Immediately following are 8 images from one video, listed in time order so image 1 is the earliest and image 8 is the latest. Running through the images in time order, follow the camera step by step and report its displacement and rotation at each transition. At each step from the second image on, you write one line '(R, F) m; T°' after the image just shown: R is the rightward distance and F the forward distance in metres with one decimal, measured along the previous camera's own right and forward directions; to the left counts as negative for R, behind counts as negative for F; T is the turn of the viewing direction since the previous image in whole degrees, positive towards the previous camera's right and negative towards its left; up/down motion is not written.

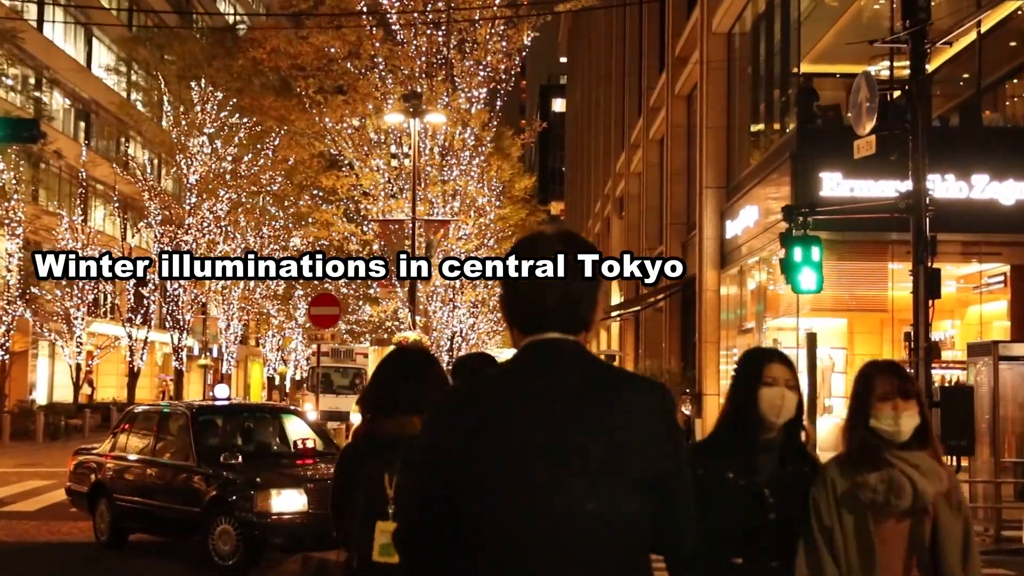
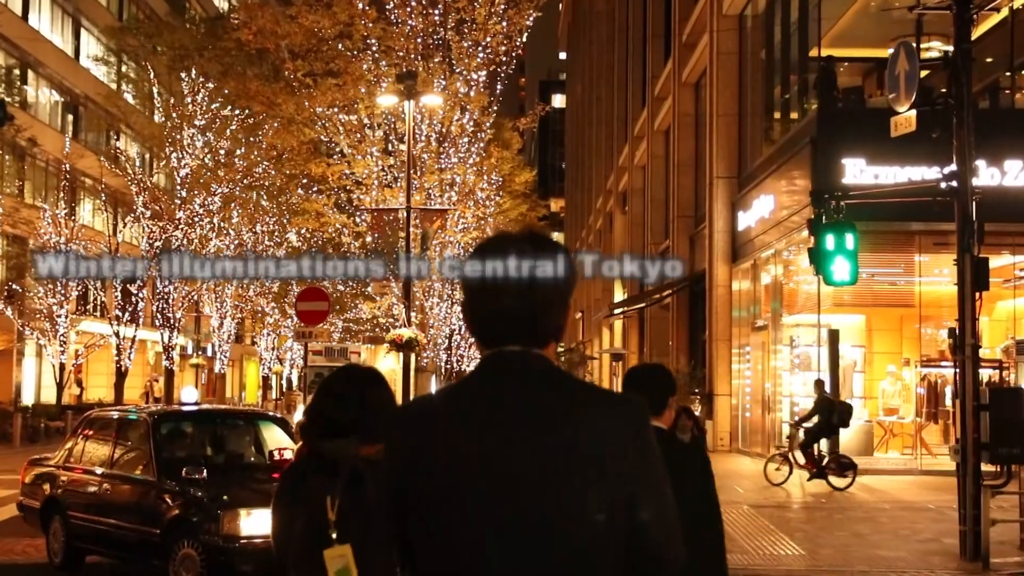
(0.0, +1.4) m; 0°
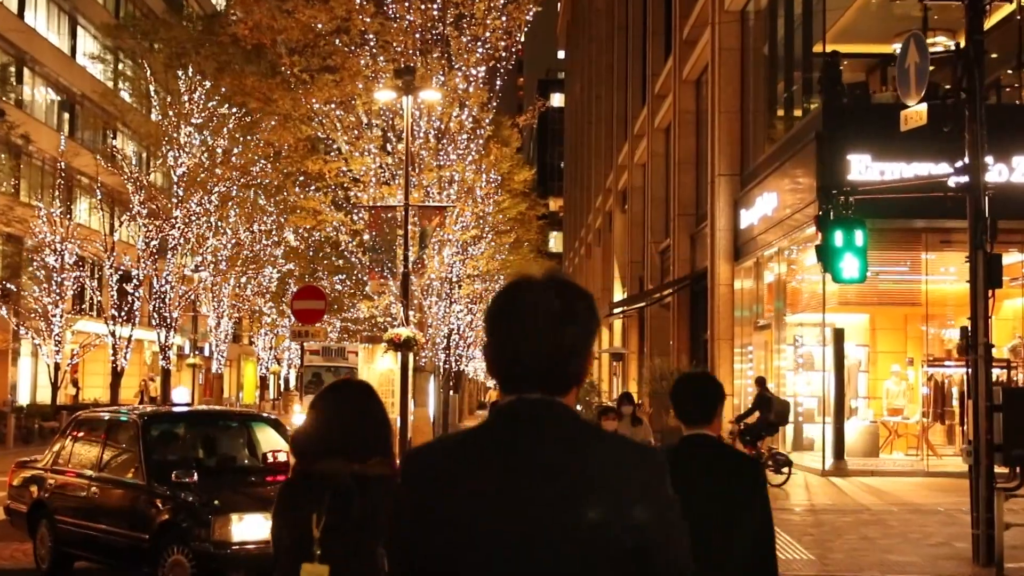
(0.0, +0.3) m; 0°
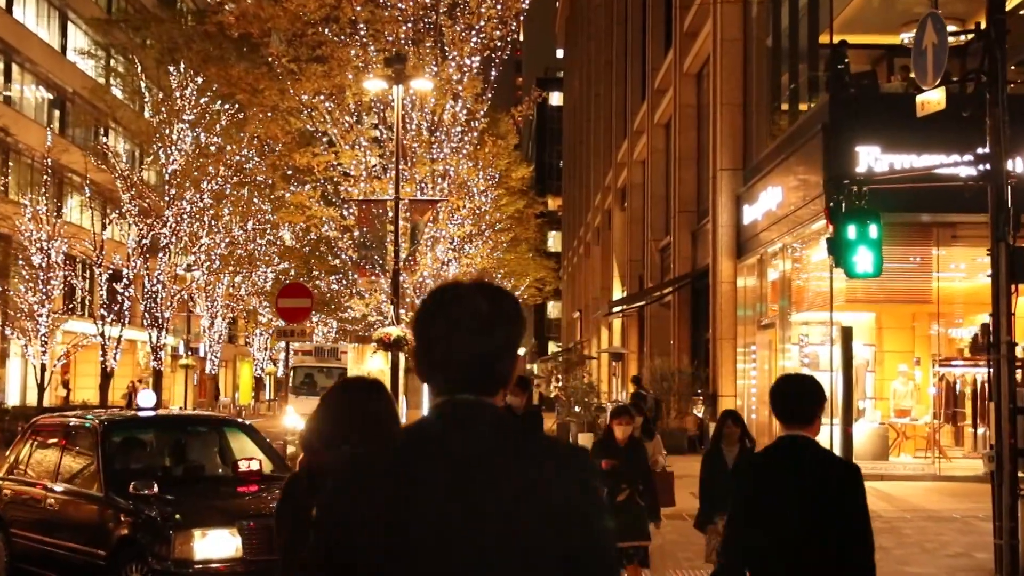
(+0.1, +0.8) m; 0°
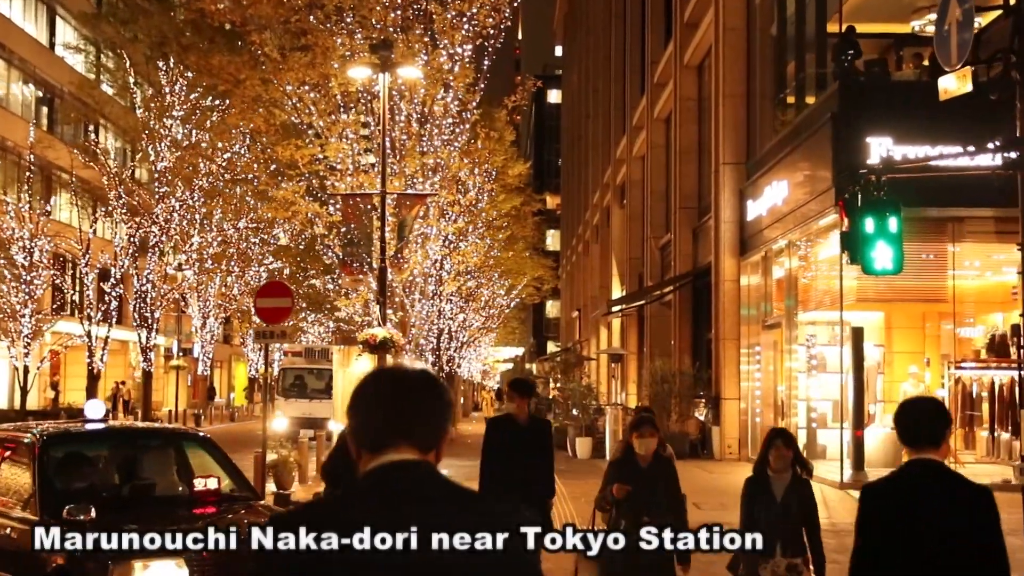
(+0.1, +1.0) m; 0°
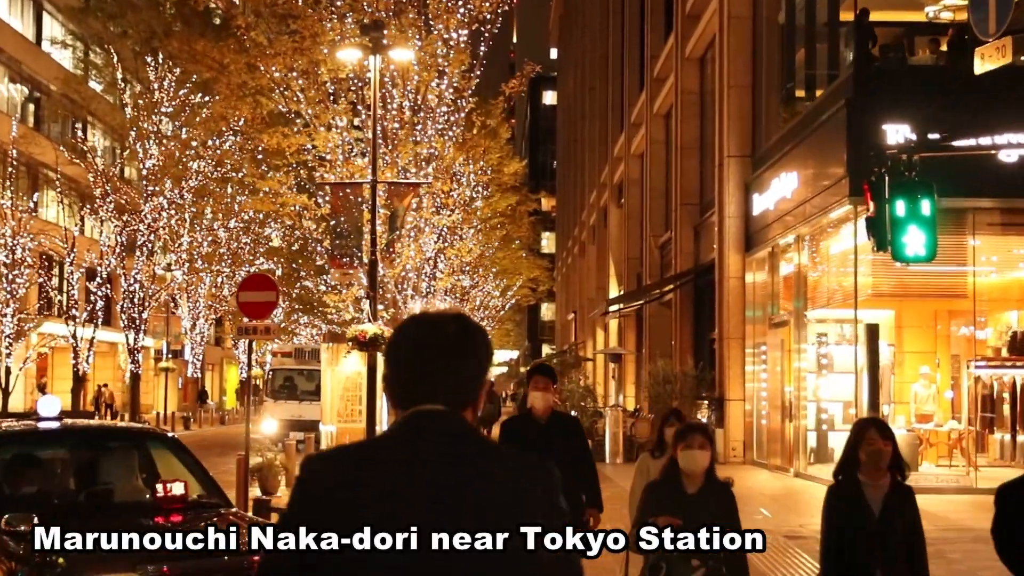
(0.0, +0.9) m; 0°
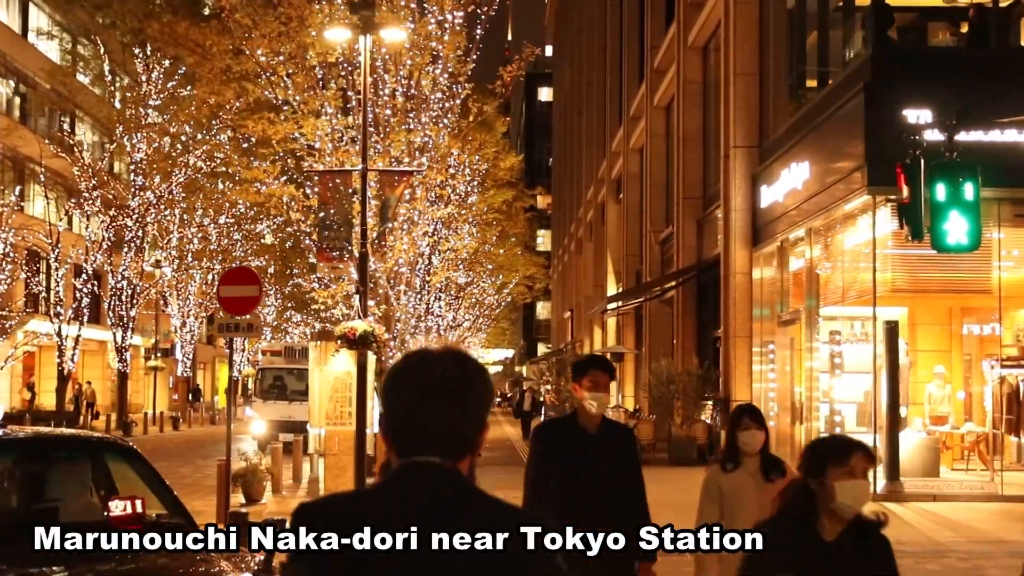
(-0.1, +1.0) m; 0°
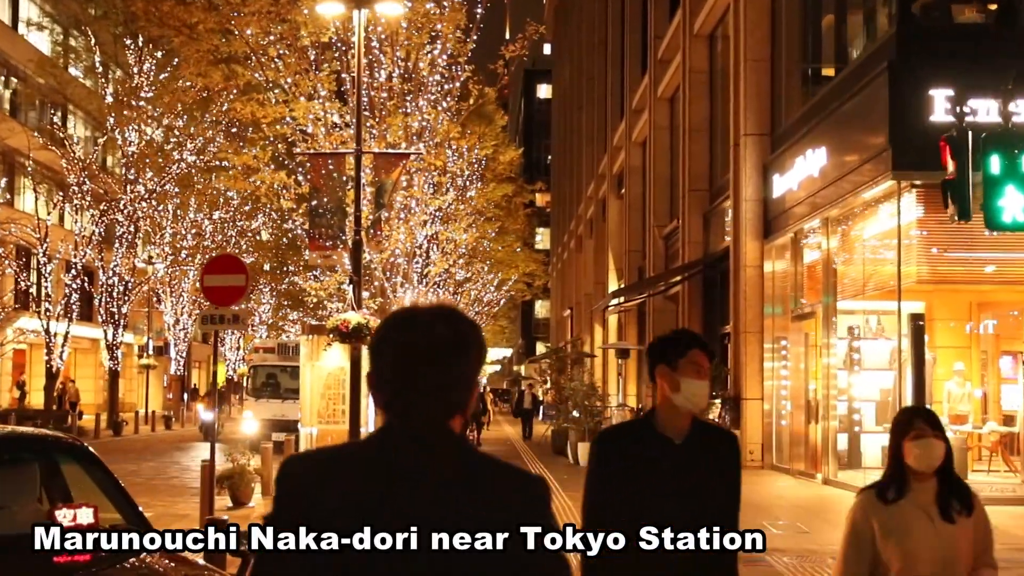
(-0.1, +1.0) m; 0°
